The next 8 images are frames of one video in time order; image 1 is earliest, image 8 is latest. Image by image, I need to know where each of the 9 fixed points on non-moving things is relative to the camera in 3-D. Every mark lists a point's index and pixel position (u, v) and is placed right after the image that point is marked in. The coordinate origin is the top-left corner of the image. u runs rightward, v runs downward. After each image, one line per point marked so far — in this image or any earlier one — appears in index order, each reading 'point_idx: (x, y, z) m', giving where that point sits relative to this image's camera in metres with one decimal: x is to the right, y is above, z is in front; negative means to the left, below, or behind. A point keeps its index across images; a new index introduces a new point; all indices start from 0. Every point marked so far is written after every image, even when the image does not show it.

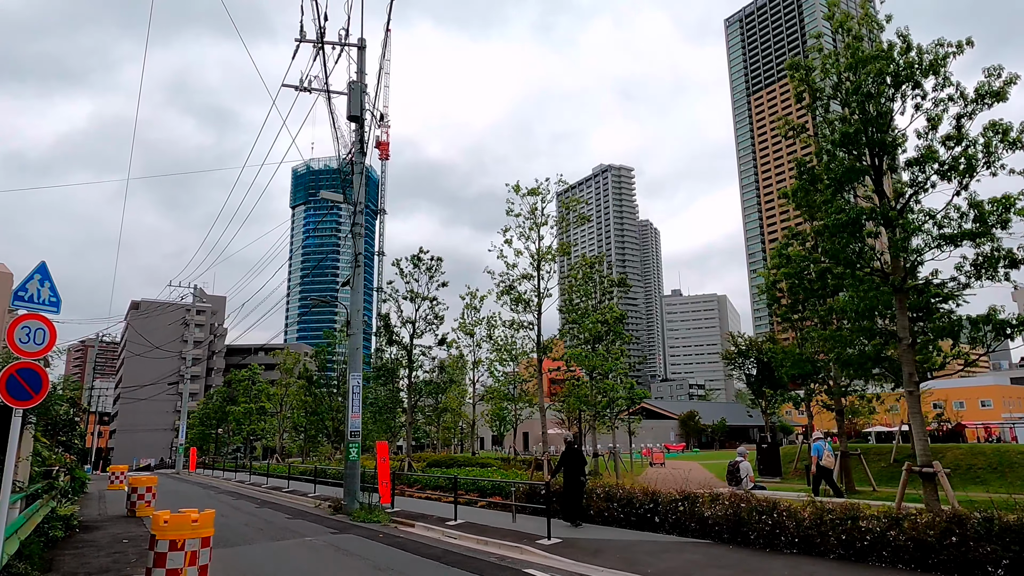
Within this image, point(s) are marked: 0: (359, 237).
0: (-3.3, +1.1, +14.5) m
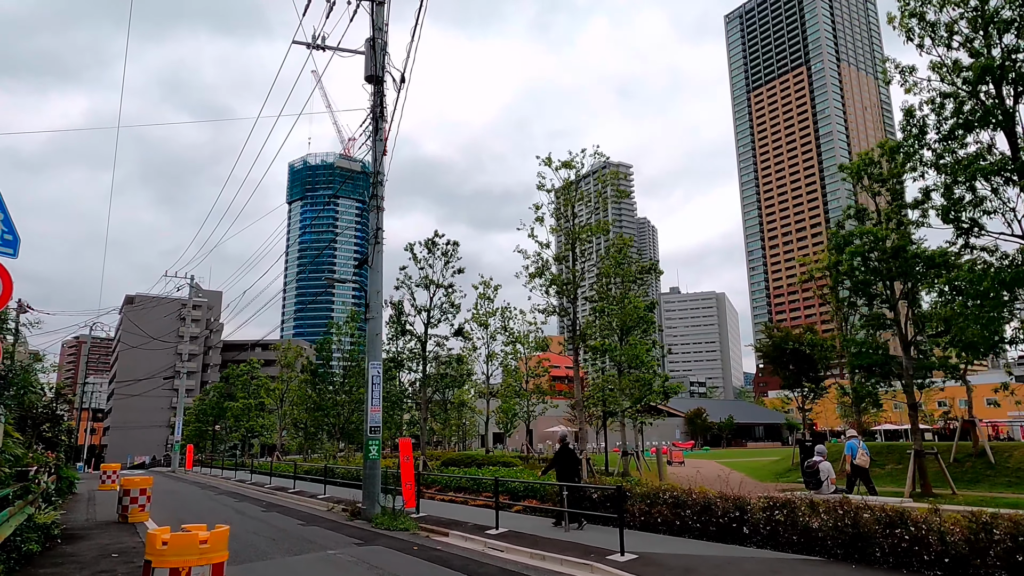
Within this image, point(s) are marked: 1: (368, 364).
0: (-2.6, +1.5, +13.1) m
1: (-2.6, -1.4, +12.3) m
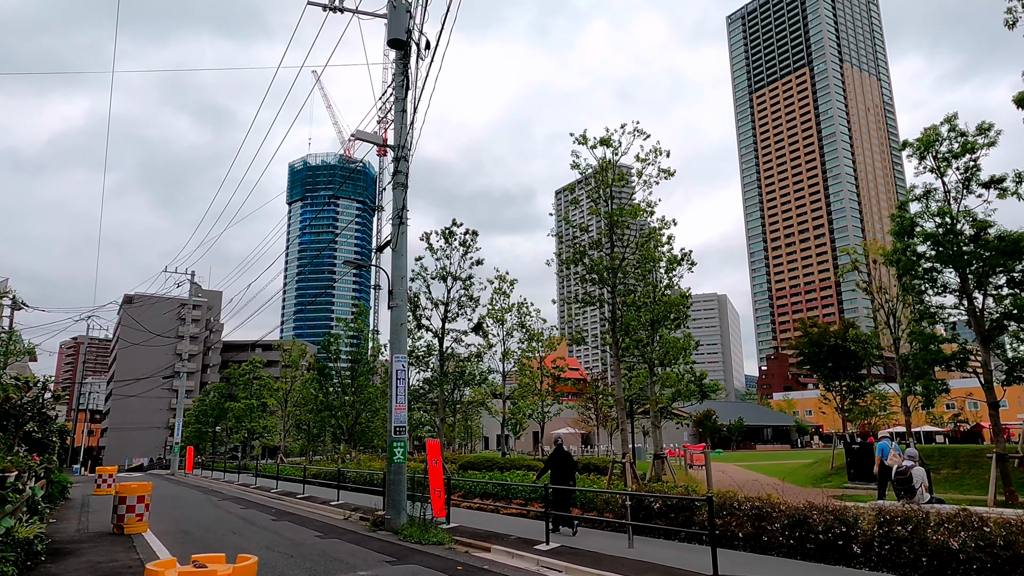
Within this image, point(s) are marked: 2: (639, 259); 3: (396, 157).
0: (-1.9, +1.8, +11.8) m
1: (-2.0, -1.2, +11.1) m
2: (+2.8, +0.6, +14.5) m
3: (-2.1, +2.3, +12.0) m
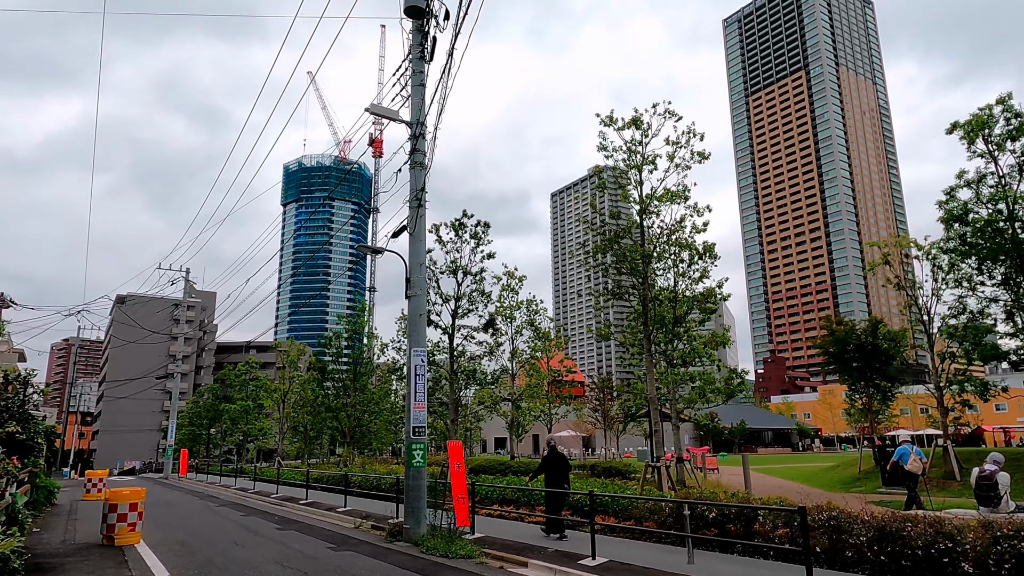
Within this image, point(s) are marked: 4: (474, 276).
0: (-1.5, +1.9, +10.9) m
1: (-1.5, -1.0, +10.1) m
2: (+3.2, +0.8, +13.6) m
3: (-1.6, +2.5, +11.0) m
4: (-1.1, +0.3, +18.7) m
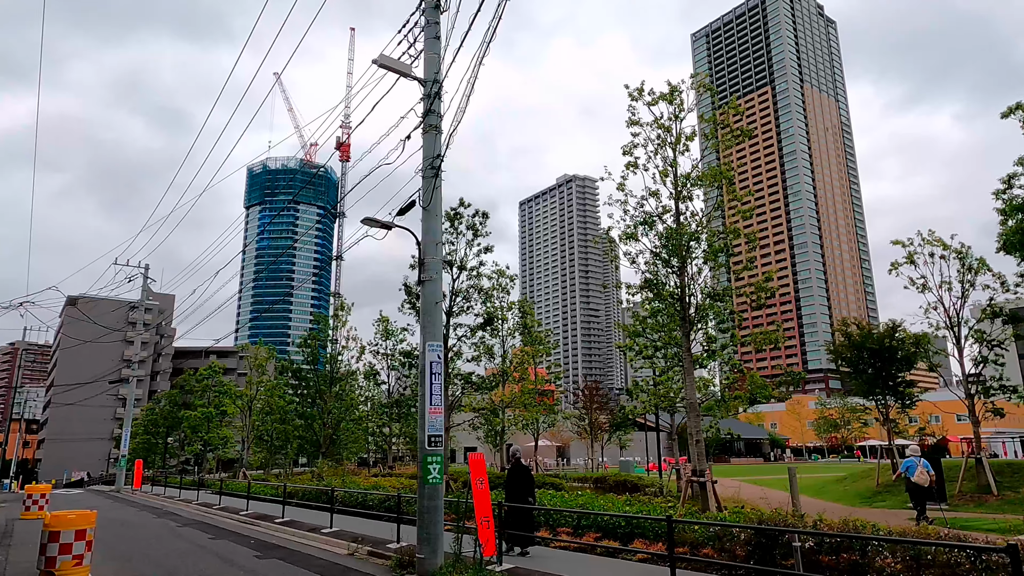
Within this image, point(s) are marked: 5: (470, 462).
0: (-1.1, +2.2, +9.3) m
1: (-1.1, -0.7, +8.5) m
2: (+3.5, +0.9, +12.3) m
3: (-1.2, +2.7, +9.5) m
4: (-1.1, +0.4, +17.1) m
5: (-0.5, -2.1, +8.3) m
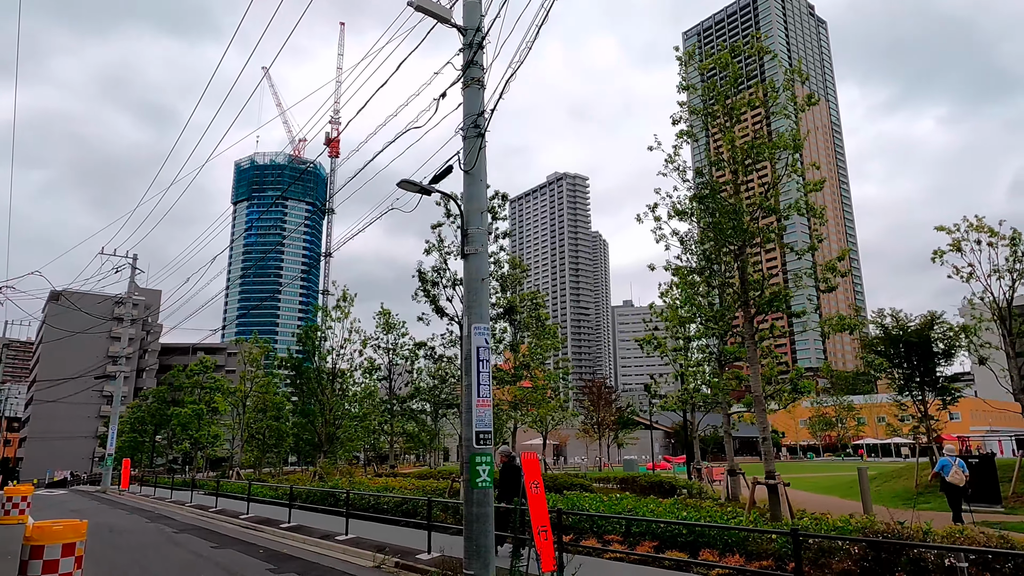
0: (-0.4, +2.5, +8.2) m
1: (-0.5, -0.4, +7.4) m
2: (+4.1, +1.2, +11.2) m
3: (-0.6, +3.0, +8.3) m
4: (-0.6, +0.7, +15.9) m
5: (+0.1, -1.9, +7.2) m
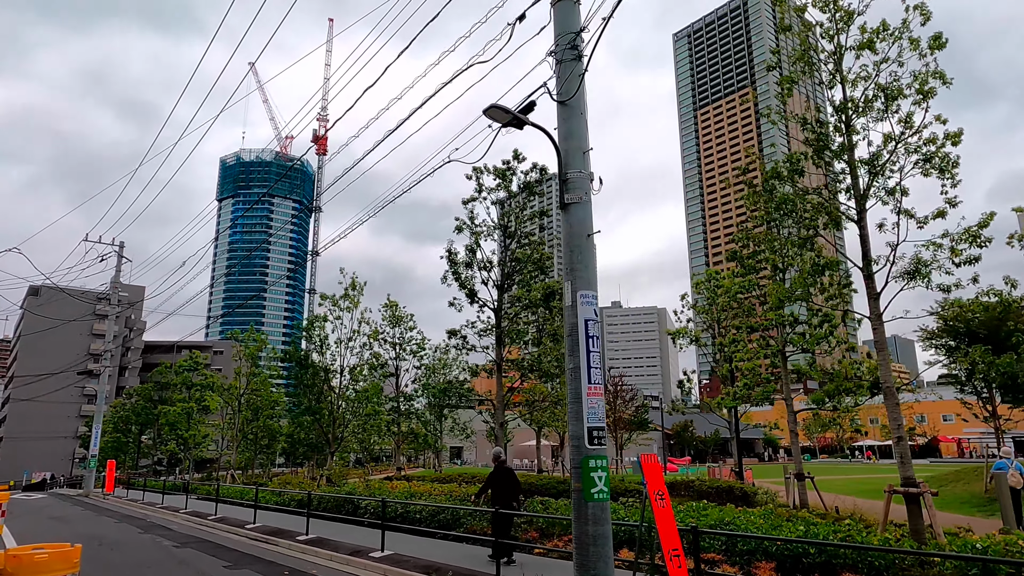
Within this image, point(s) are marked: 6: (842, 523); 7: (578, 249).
0: (+0.6, +2.8, +6.6) m
1: (+0.6, -0.1, +5.8) m
2: (+5.0, +1.5, +9.7) m
3: (+0.5, +3.4, +6.8) m
4: (+0.2, +1.1, +14.4) m
5: (+1.1, -1.5, +5.6) m
6: (+4.1, -3.0, +8.6) m
7: (+0.6, +0.3, +5.9) m
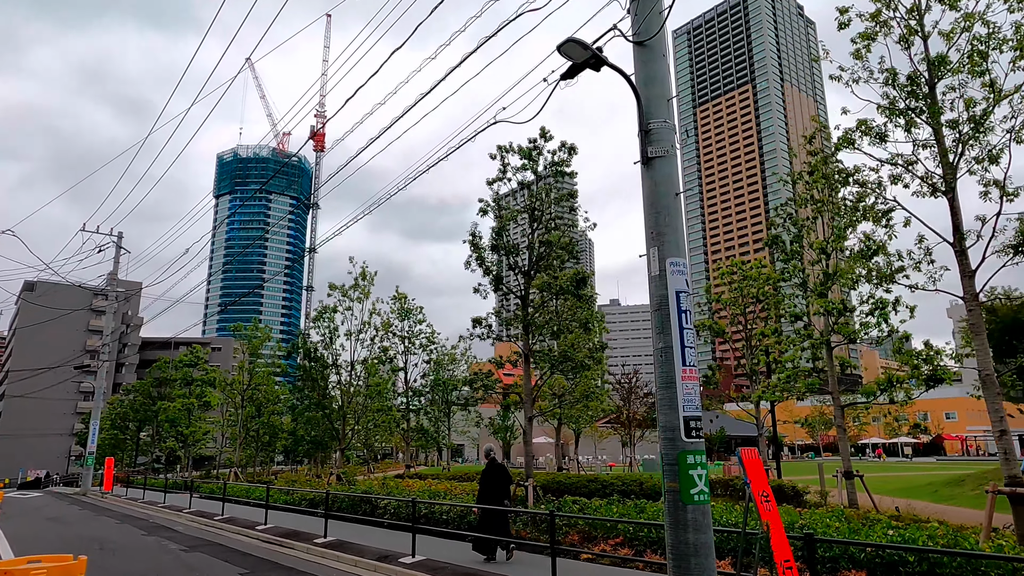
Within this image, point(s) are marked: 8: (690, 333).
0: (+1.2, +3.1, +5.8) m
1: (+1.1, +0.2, +5.0) m
2: (+5.6, +1.8, +8.9) m
3: (+1.0, +3.7, +5.9) m
4: (+0.8, +1.4, +13.5) m
5: (+1.7, -1.2, +4.8) m
6: (+4.7, -2.7, +7.8) m
7: (+1.2, +0.6, +5.1) m
8: (+1.3, -0.3, +4.9) m
